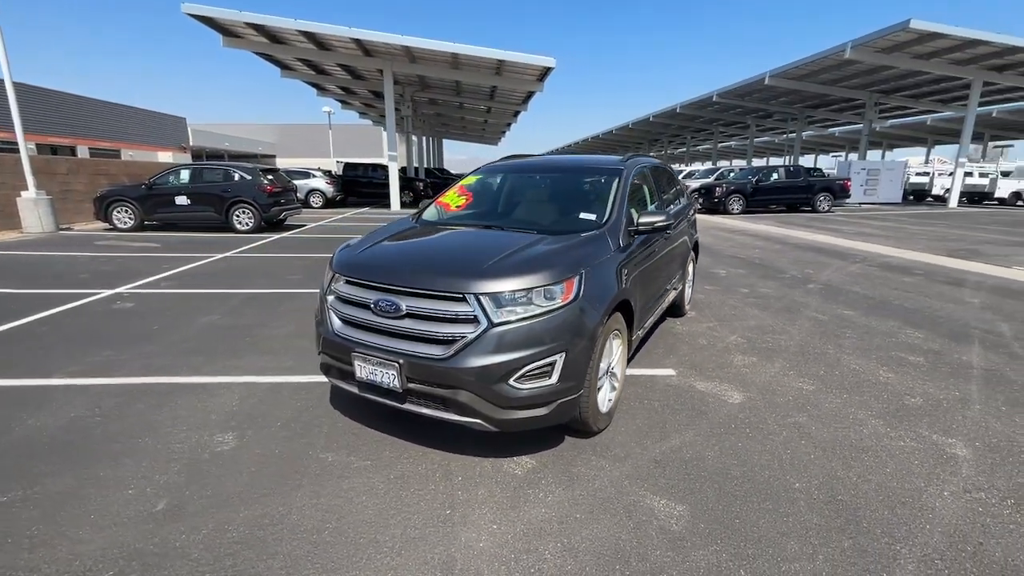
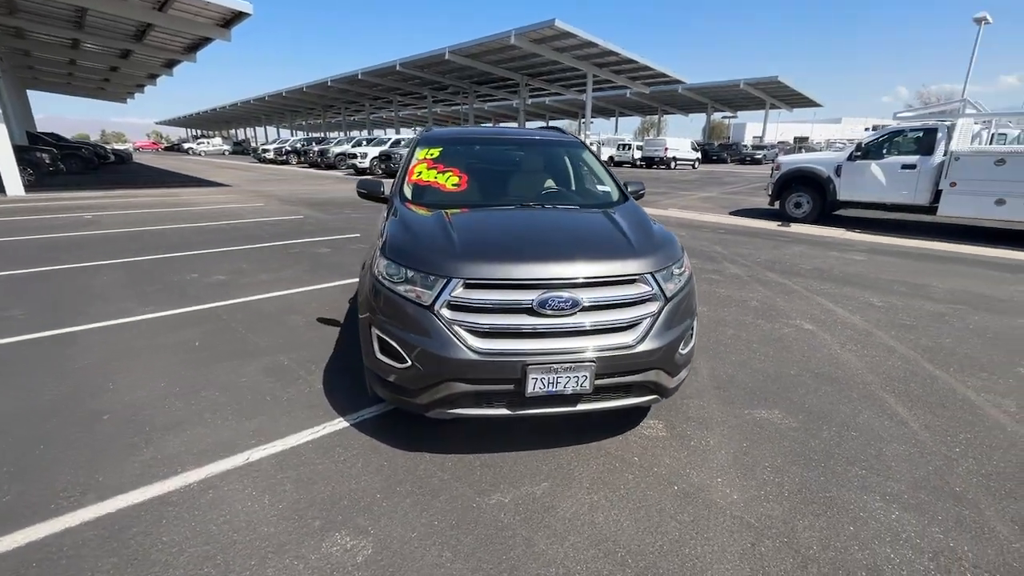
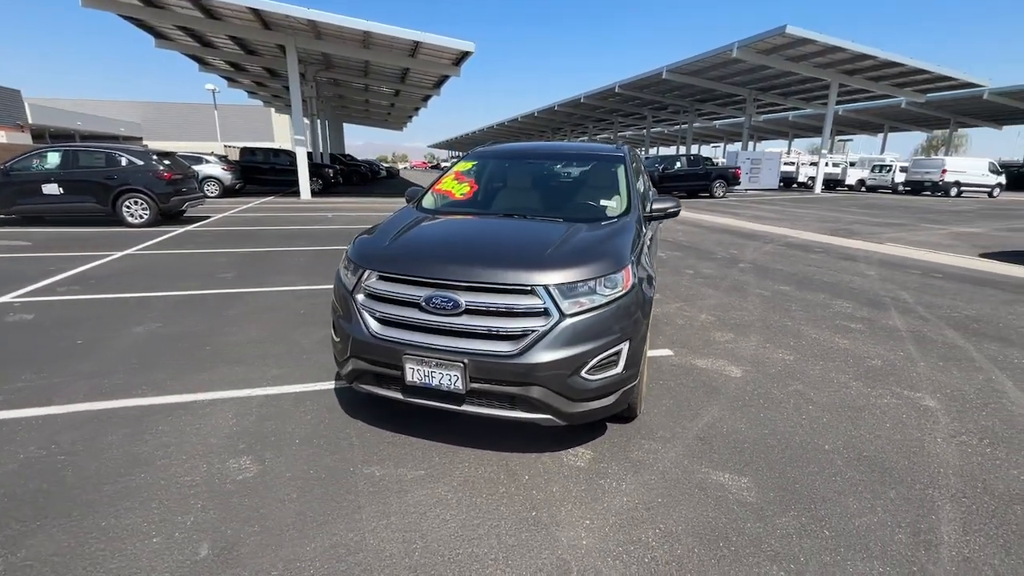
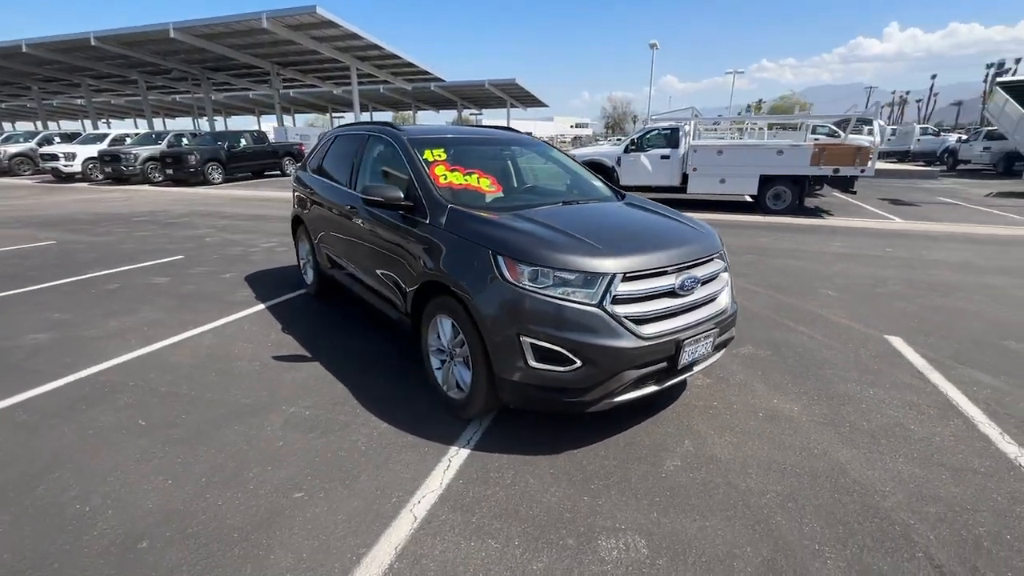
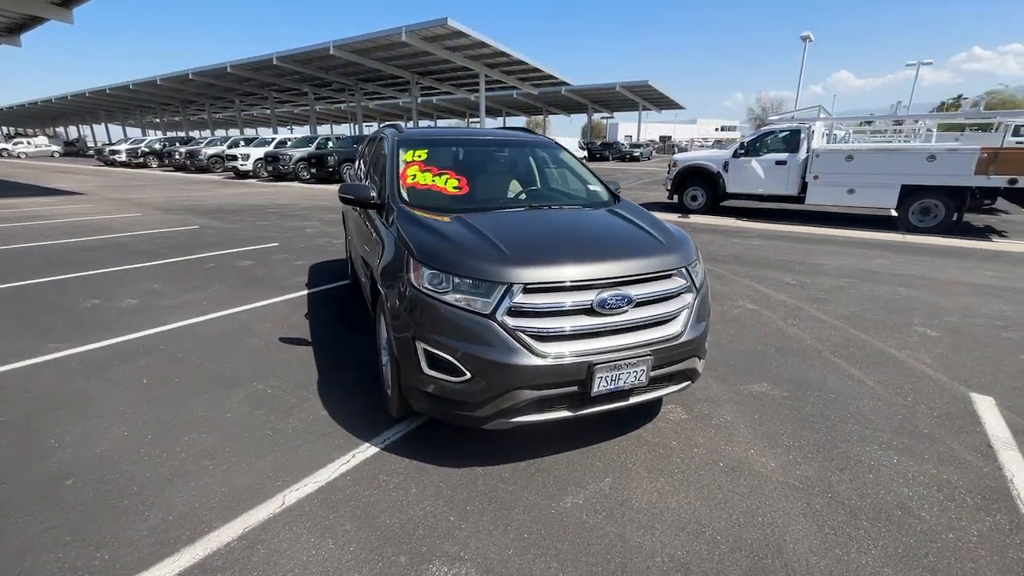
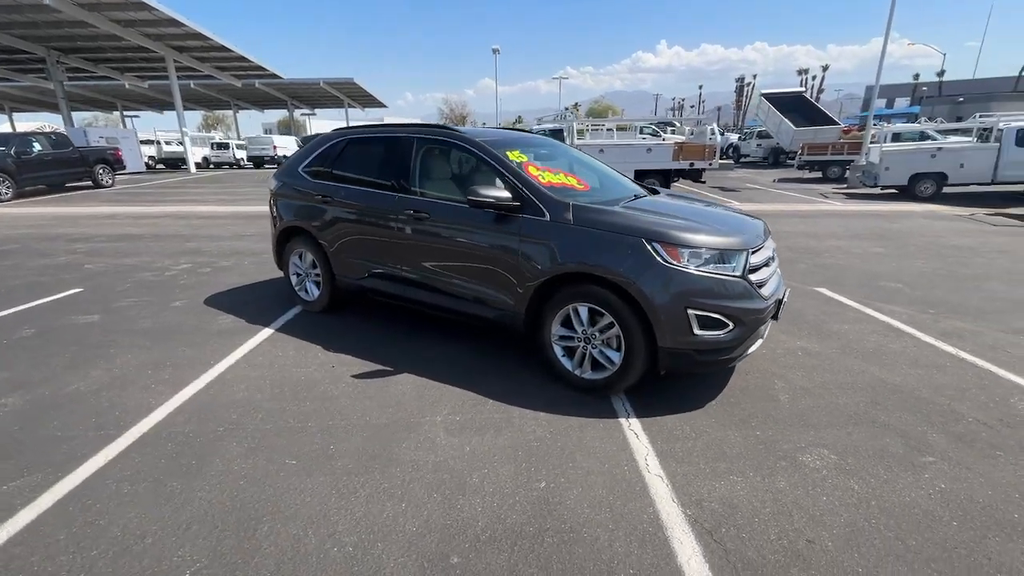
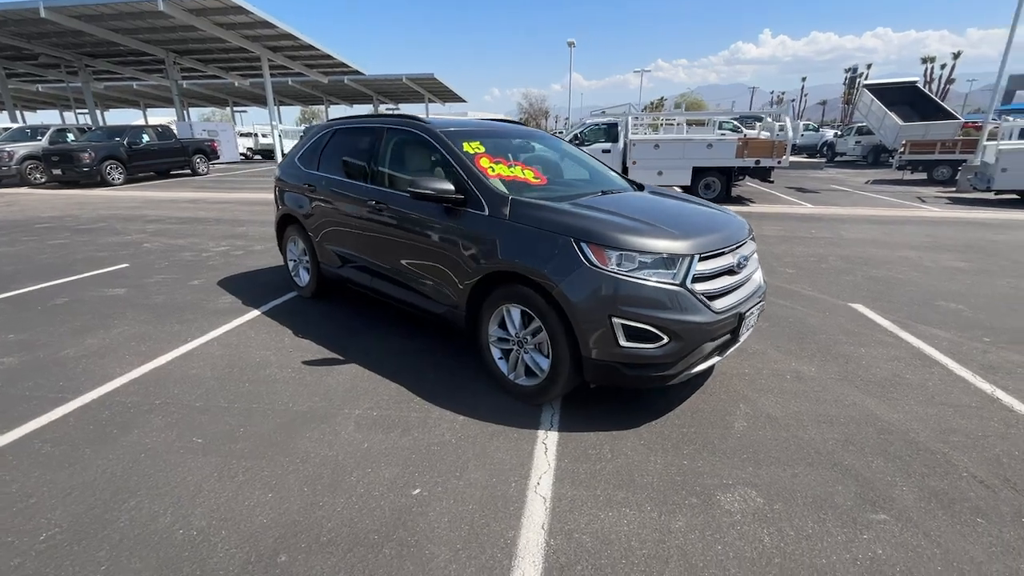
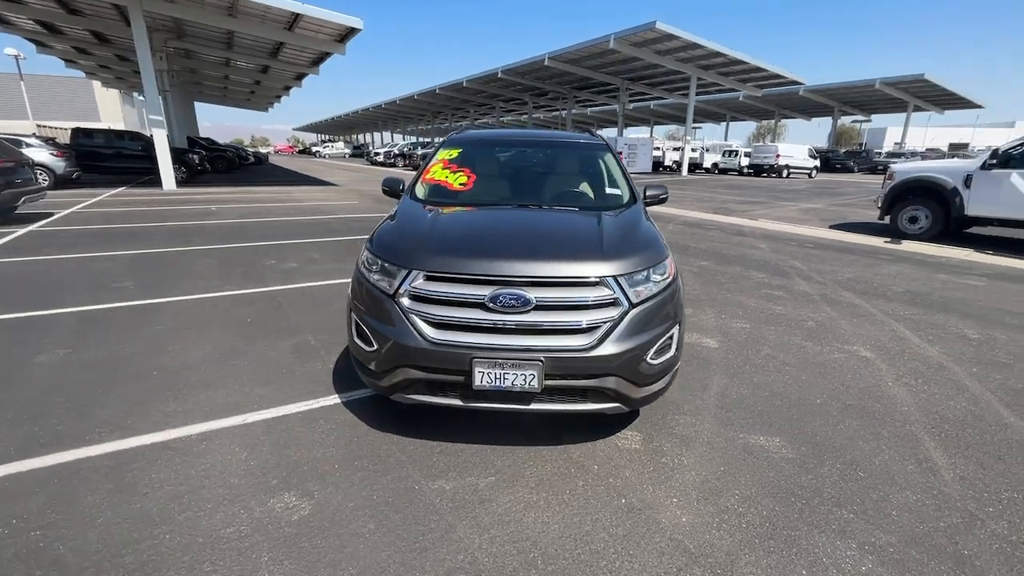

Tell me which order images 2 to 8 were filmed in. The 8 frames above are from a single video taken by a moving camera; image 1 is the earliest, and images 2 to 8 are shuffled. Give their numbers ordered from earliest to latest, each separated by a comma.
3, 8, 2, 5, 4, 7, 6
